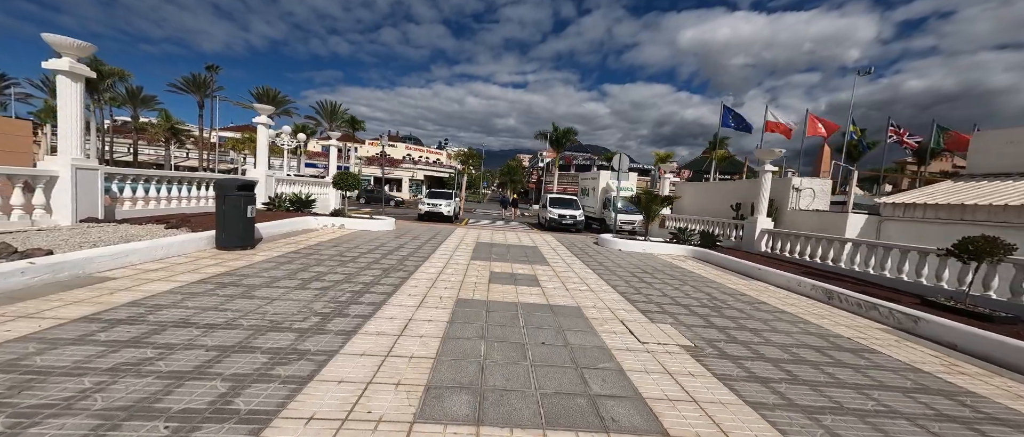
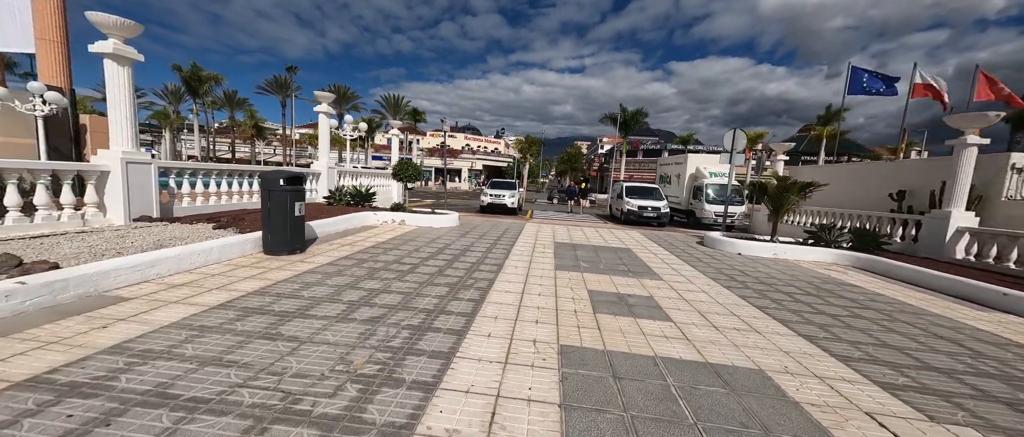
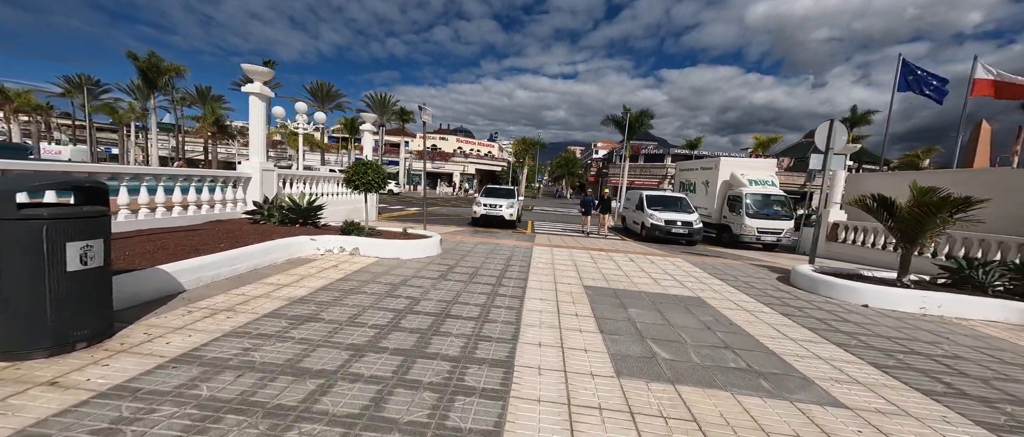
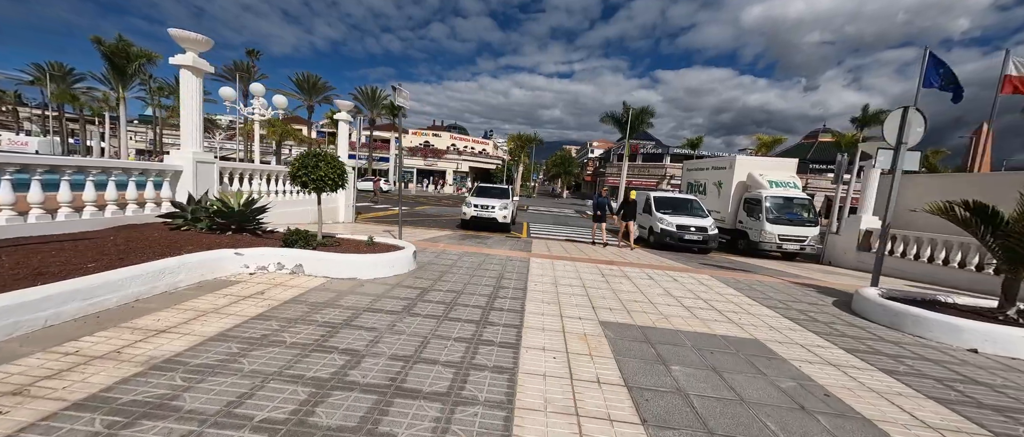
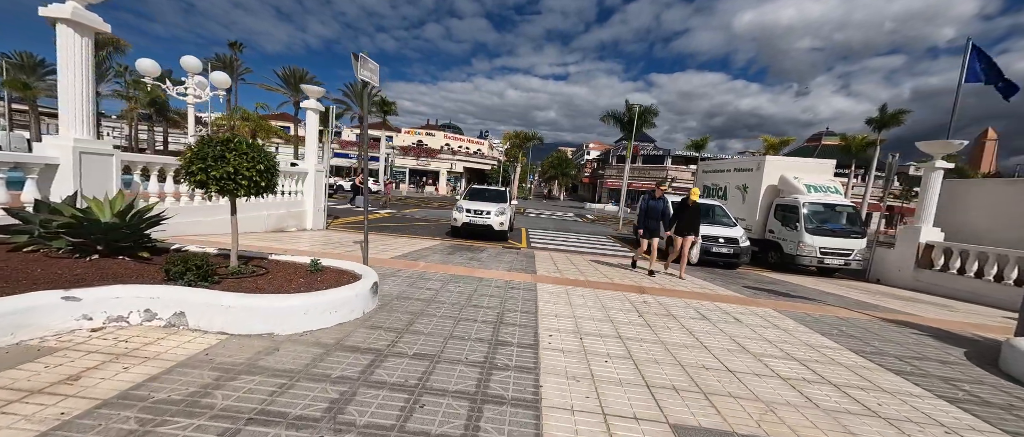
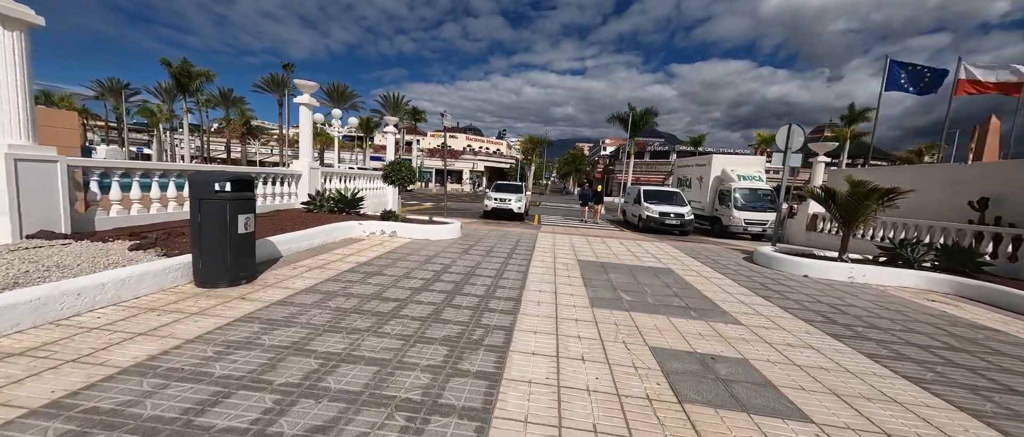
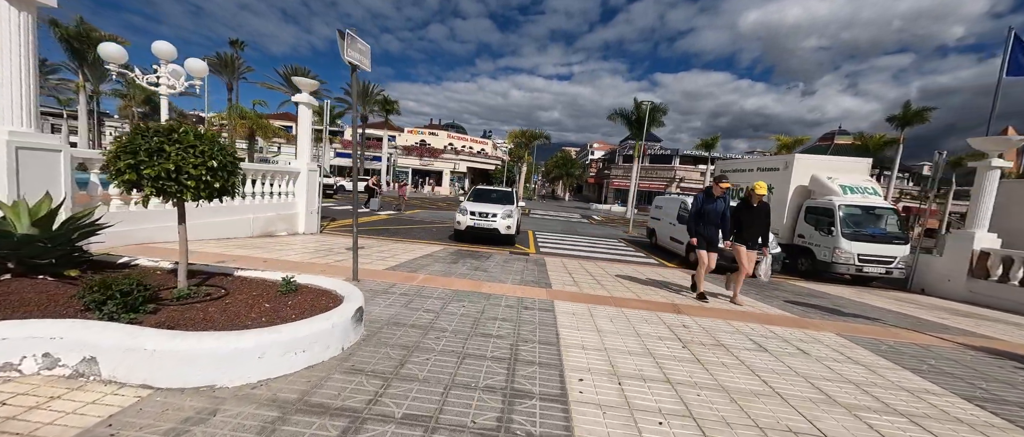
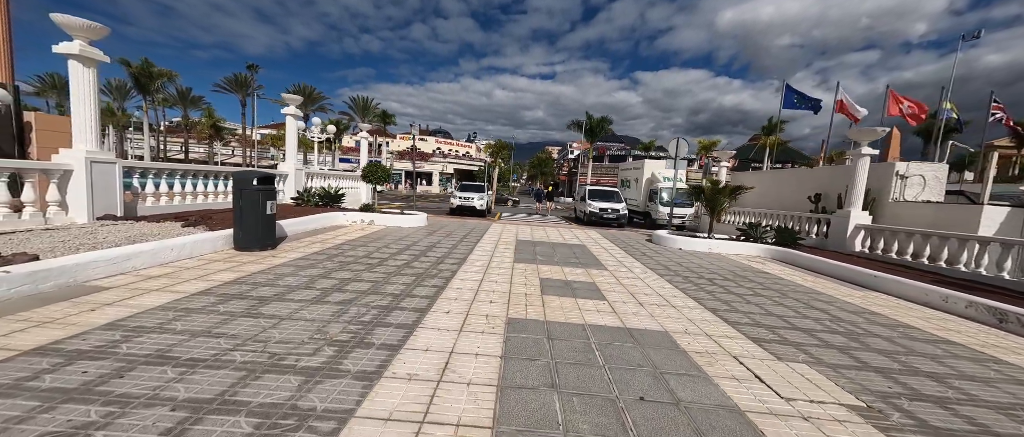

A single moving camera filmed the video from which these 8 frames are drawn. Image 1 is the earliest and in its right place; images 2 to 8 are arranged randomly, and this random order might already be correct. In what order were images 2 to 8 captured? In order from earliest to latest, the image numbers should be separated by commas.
8, 2, 6, 3, 4, 5, 7
